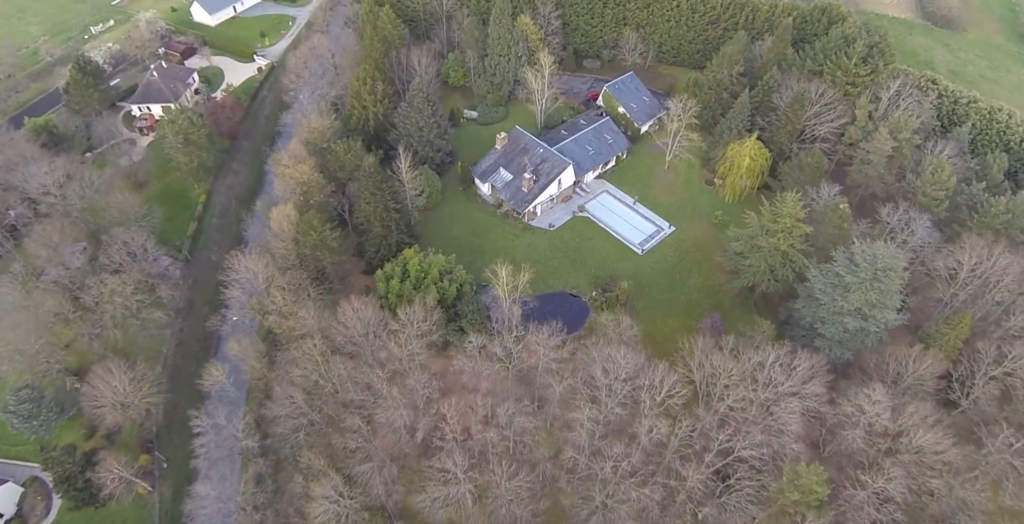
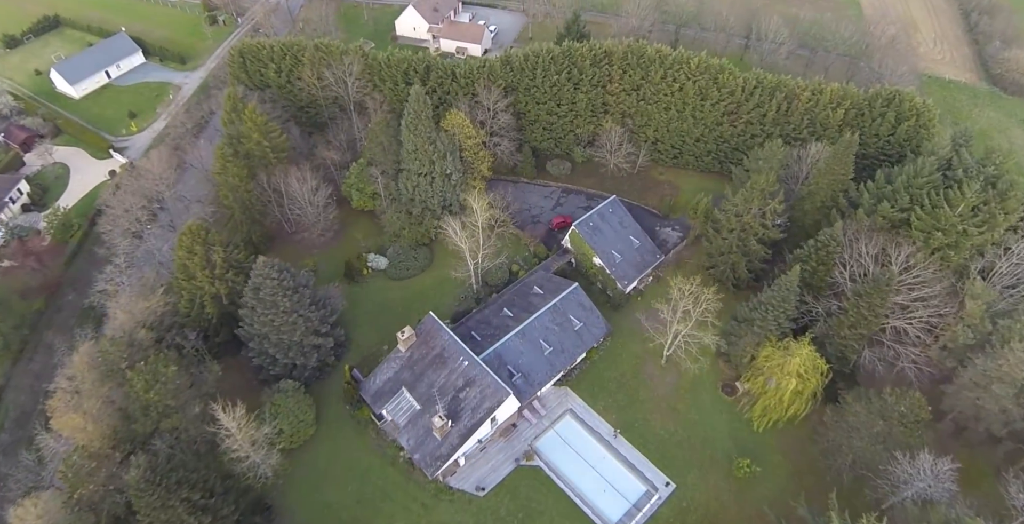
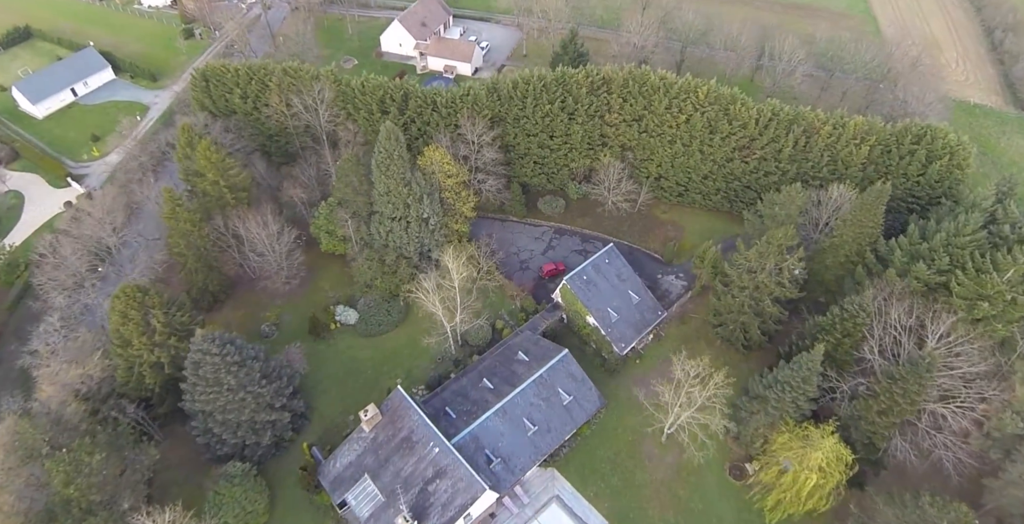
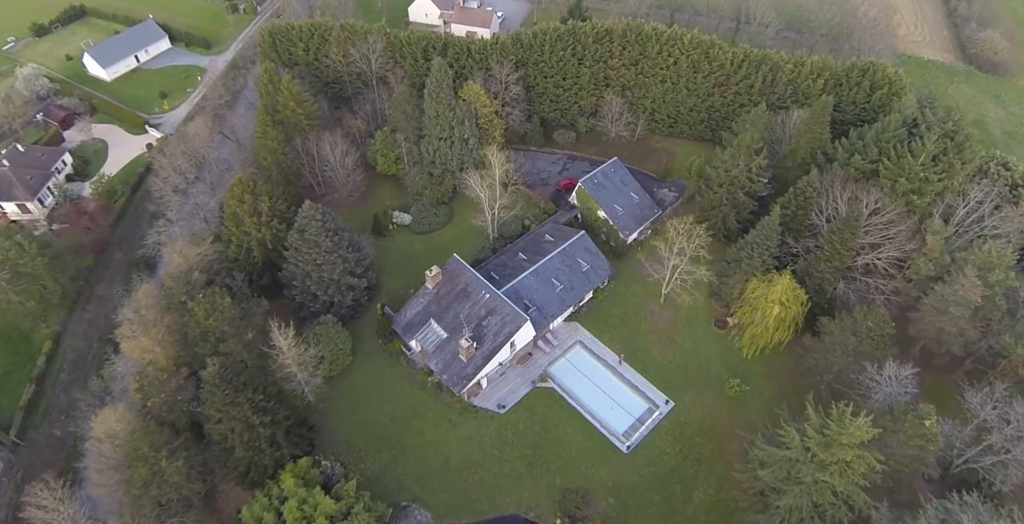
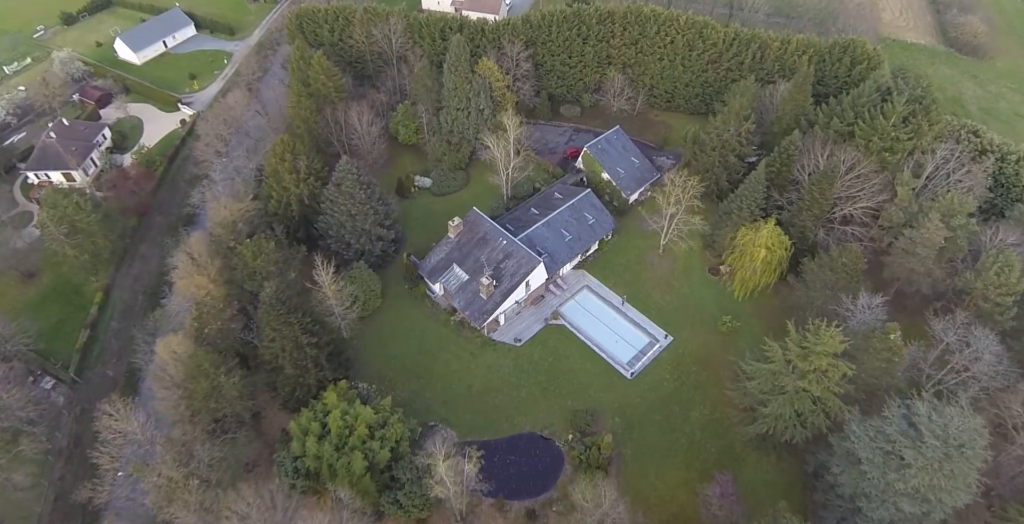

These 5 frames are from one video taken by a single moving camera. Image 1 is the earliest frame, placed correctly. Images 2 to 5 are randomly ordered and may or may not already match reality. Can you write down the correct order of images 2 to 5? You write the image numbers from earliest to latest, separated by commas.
5, 4, 2, 3
